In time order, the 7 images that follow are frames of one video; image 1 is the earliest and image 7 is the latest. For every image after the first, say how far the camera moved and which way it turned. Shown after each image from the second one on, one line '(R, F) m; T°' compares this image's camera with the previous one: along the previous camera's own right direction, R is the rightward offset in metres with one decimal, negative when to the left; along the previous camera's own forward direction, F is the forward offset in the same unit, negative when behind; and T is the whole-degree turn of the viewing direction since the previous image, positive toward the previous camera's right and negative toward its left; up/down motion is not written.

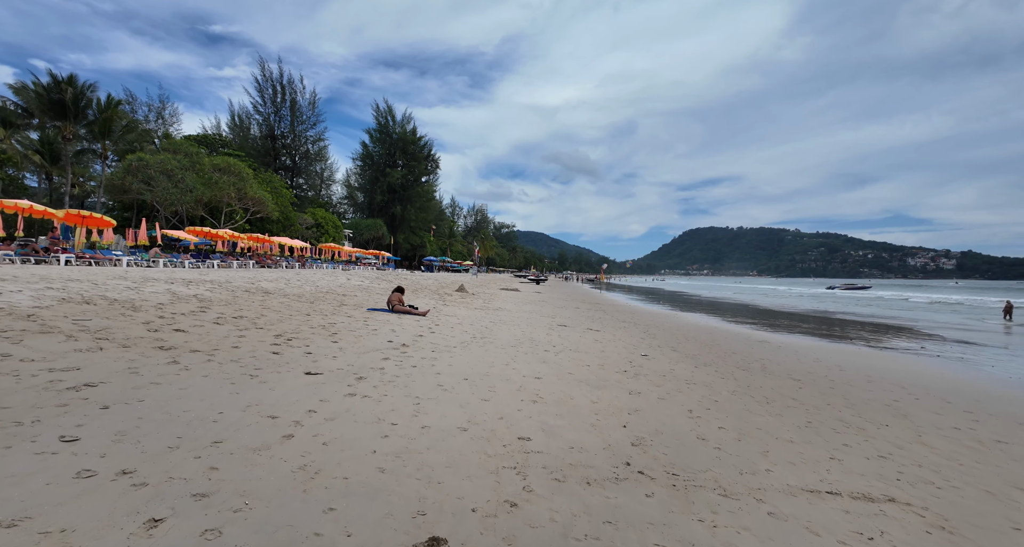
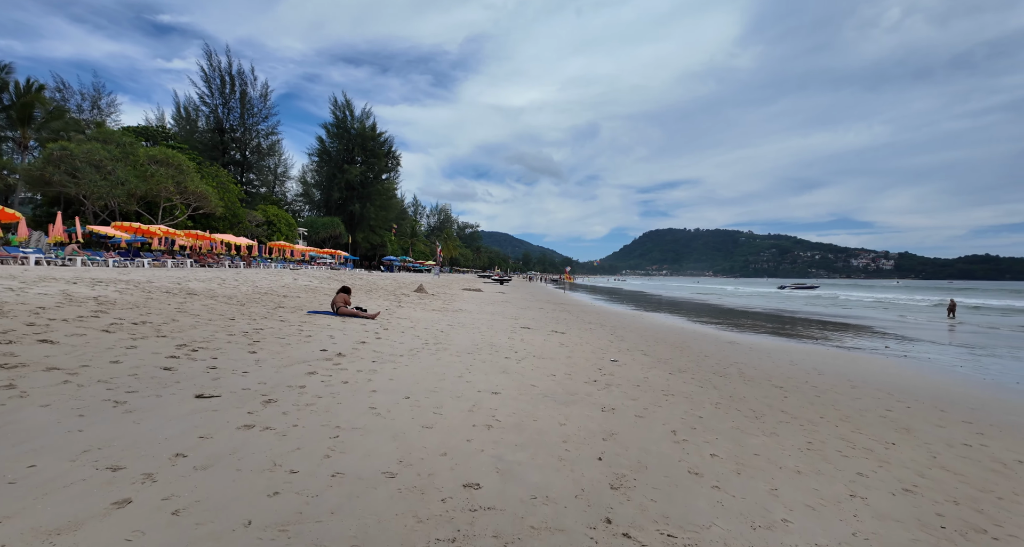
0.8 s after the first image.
(+0.1, +1.0) m; +5°
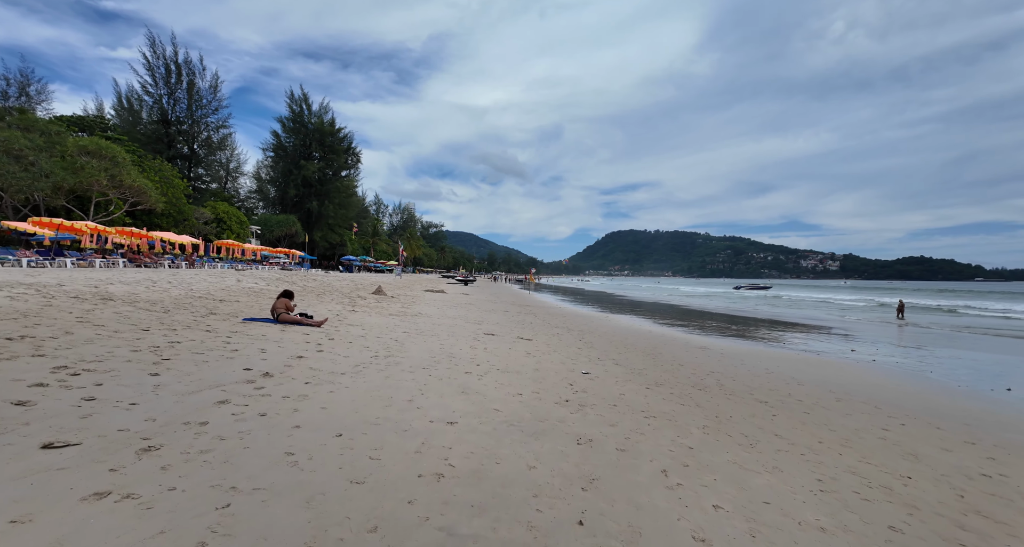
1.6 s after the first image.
(+0.1, +0.9) m; +4°
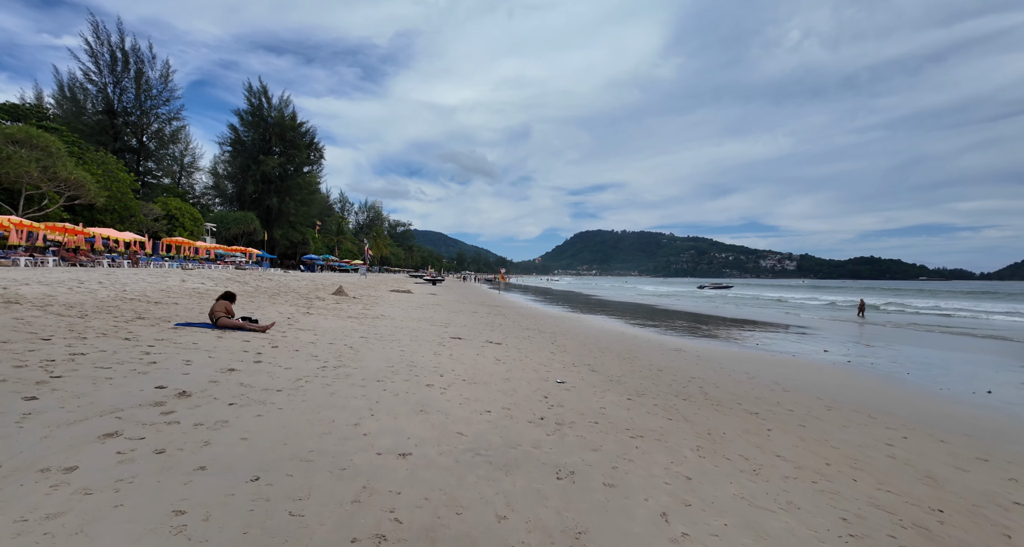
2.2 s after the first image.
(0.0, +0.8) m; +4°
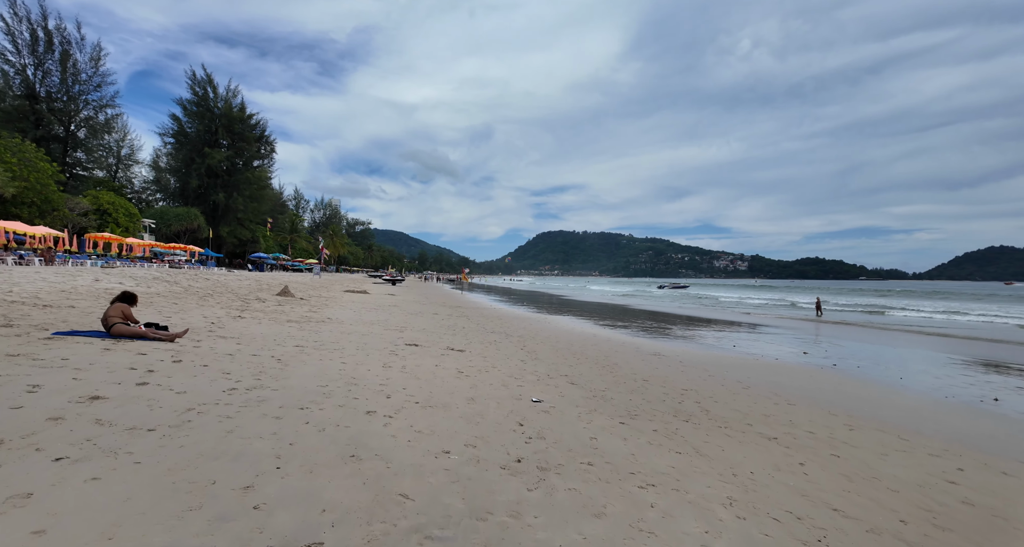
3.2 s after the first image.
(0.0, +1.3) m; +5°
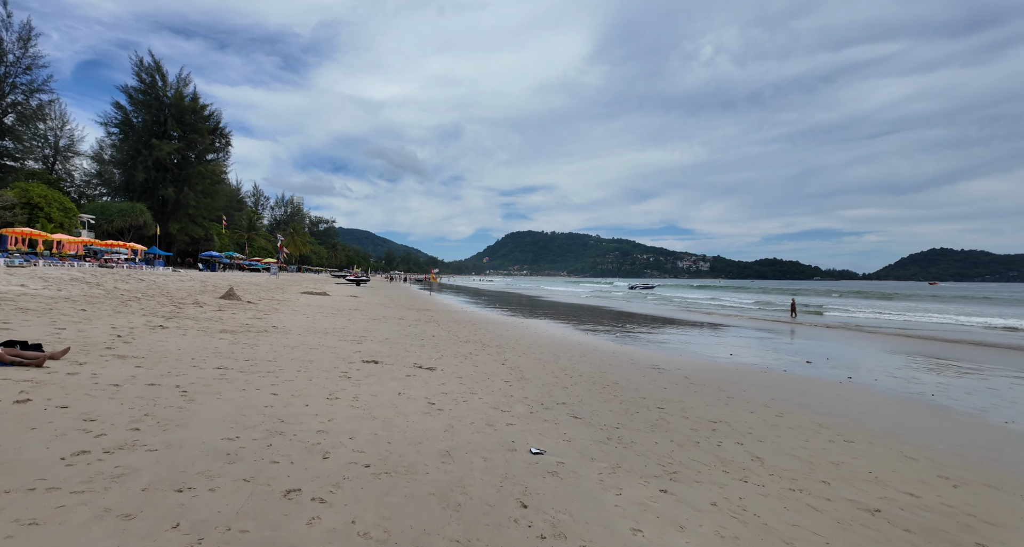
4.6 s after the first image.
(-0.2, +1.7) m; +4°
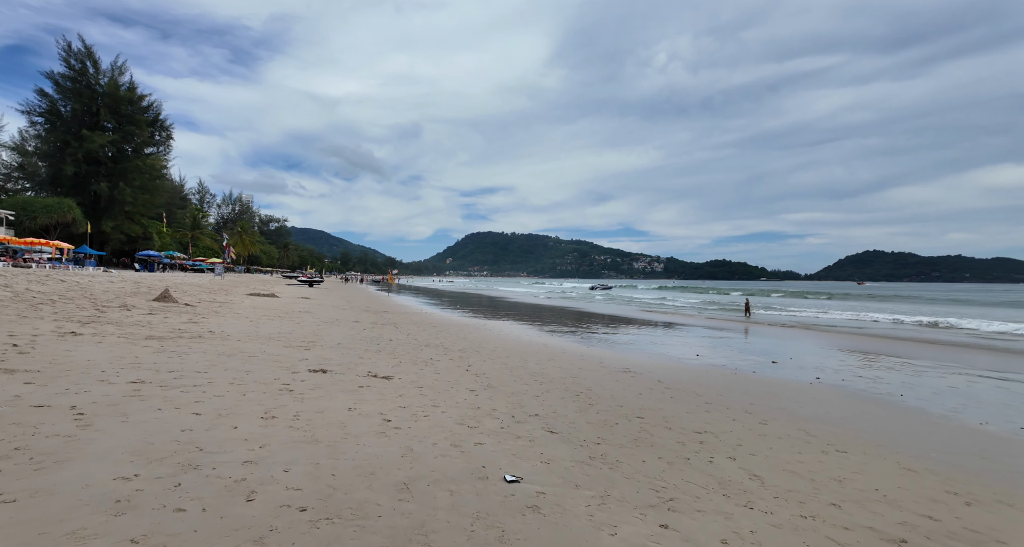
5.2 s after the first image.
(-0.1, +0.7) m; +5°
